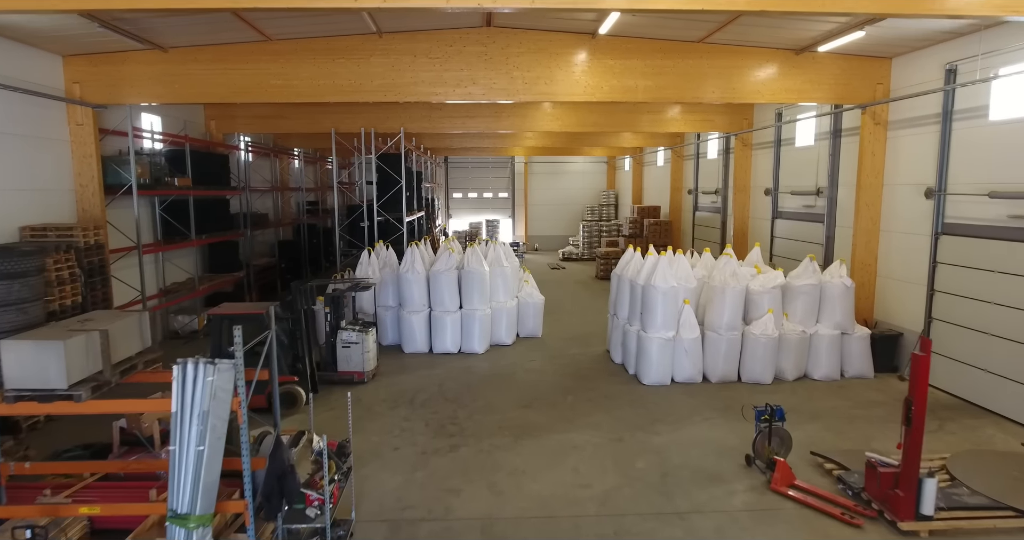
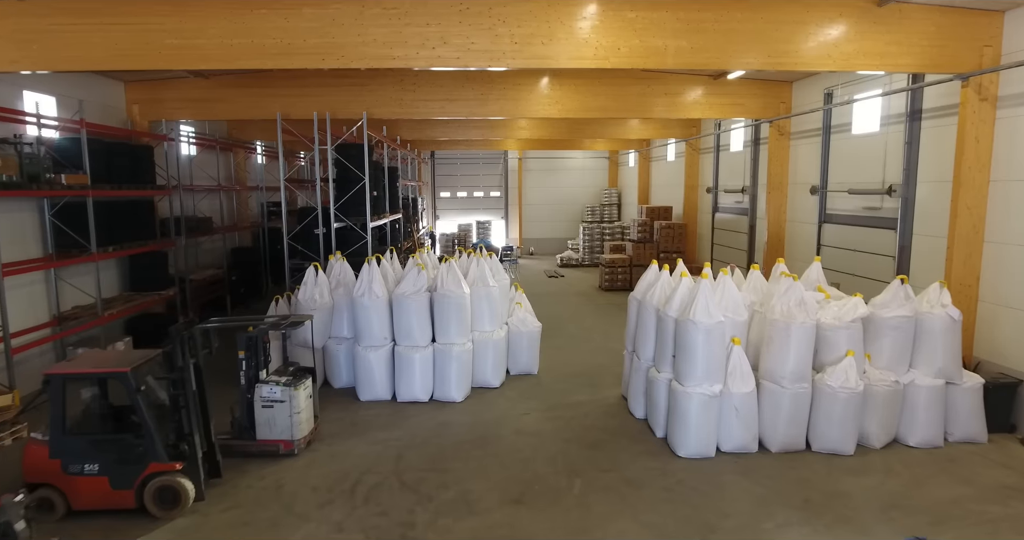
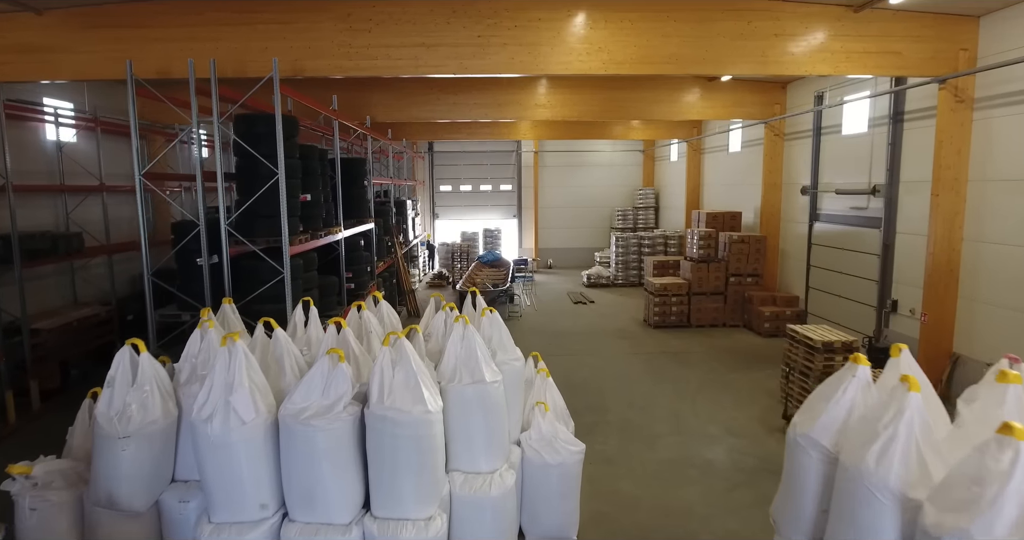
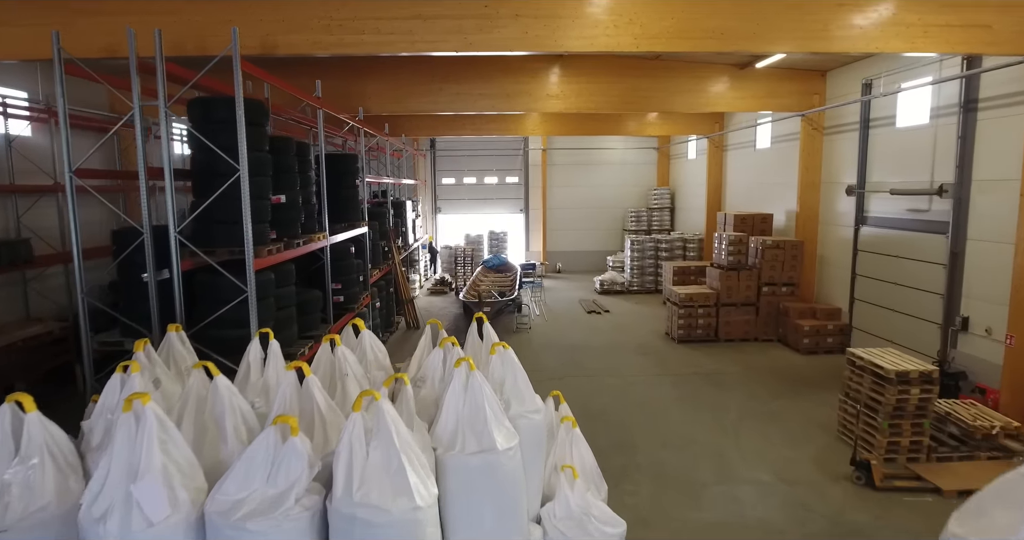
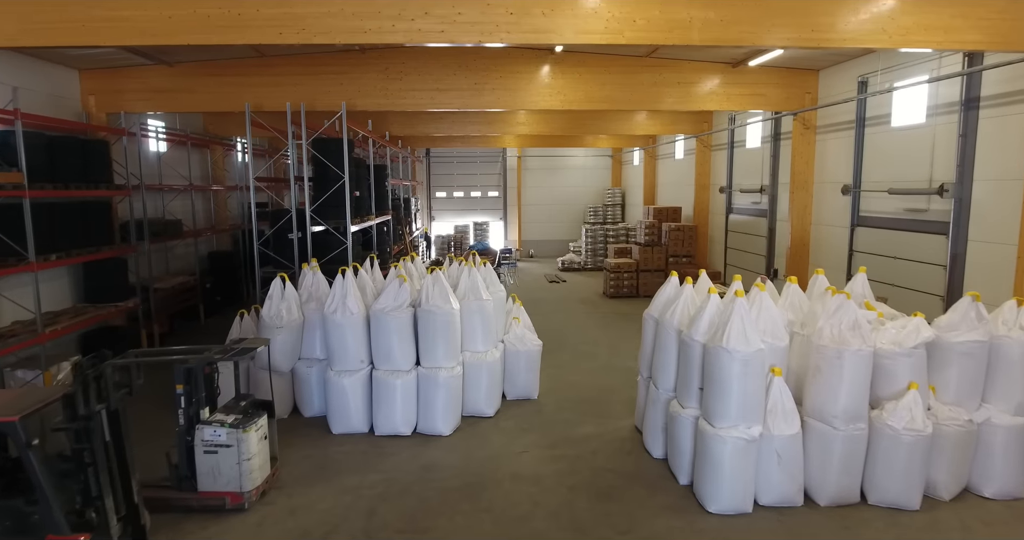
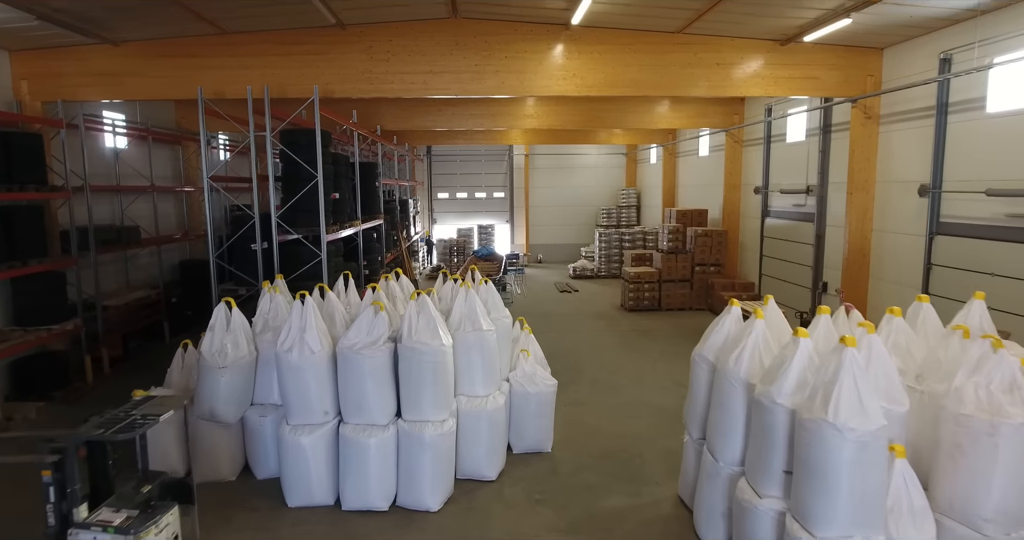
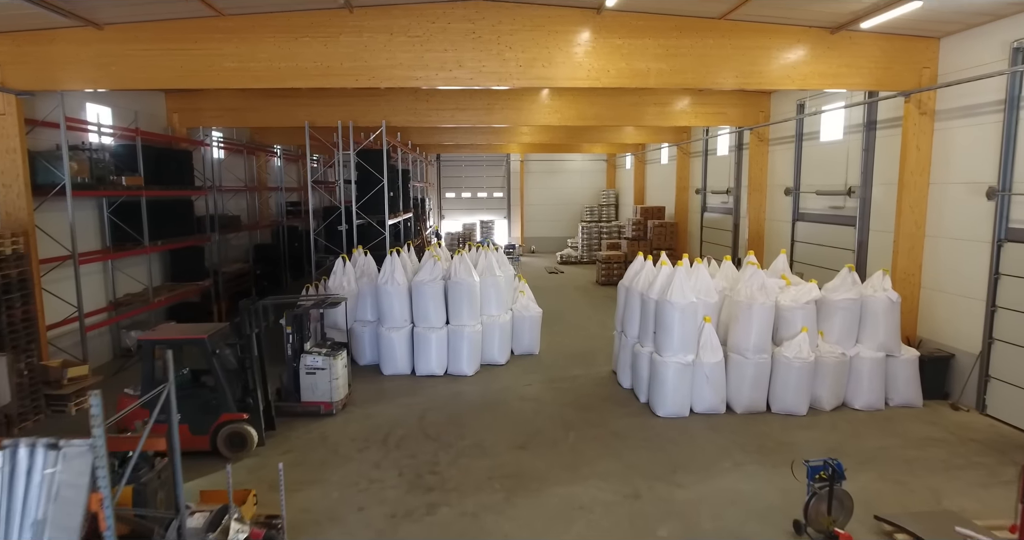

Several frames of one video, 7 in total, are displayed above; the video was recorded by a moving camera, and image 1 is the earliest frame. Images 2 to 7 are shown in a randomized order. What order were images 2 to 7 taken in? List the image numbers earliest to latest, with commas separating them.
7, 2, 5, 6, 3, 4
